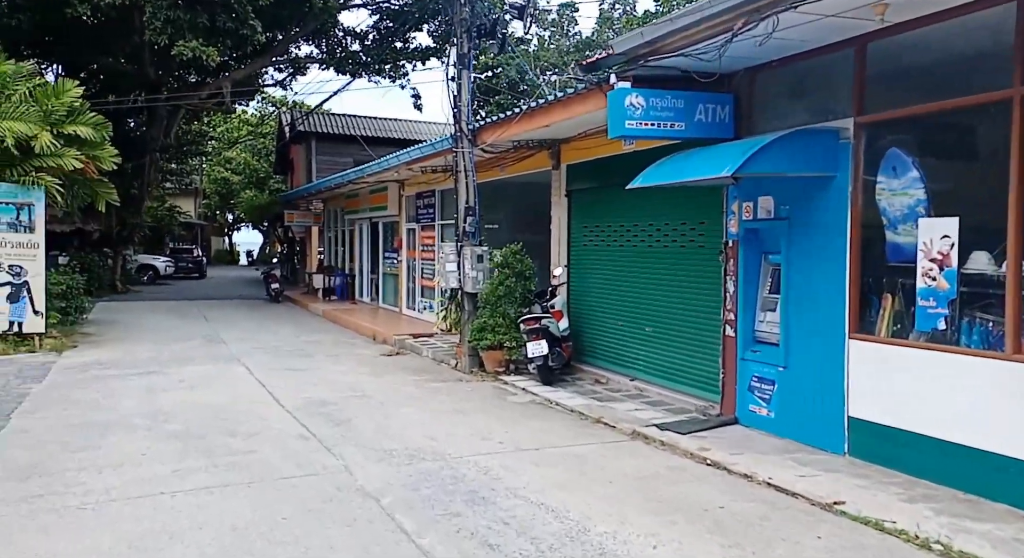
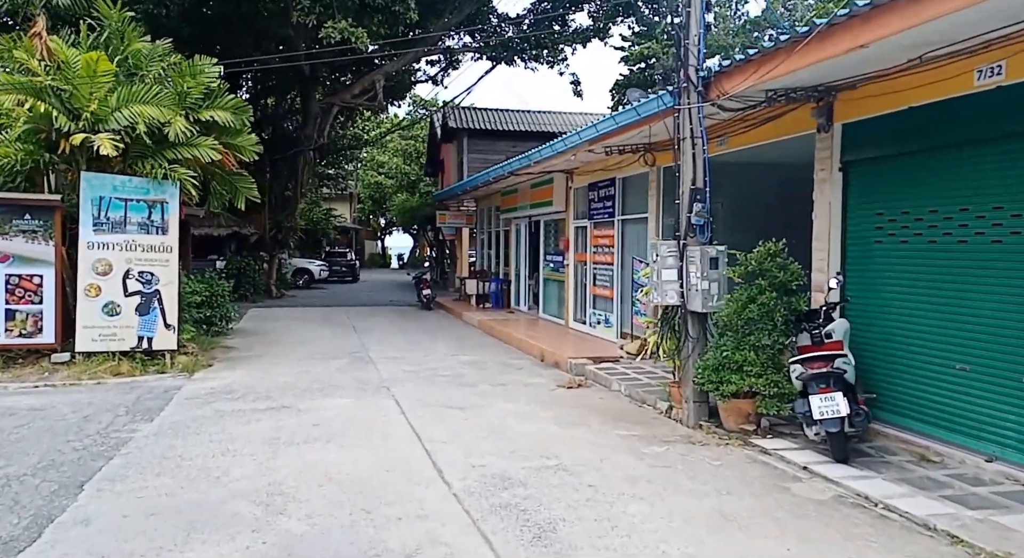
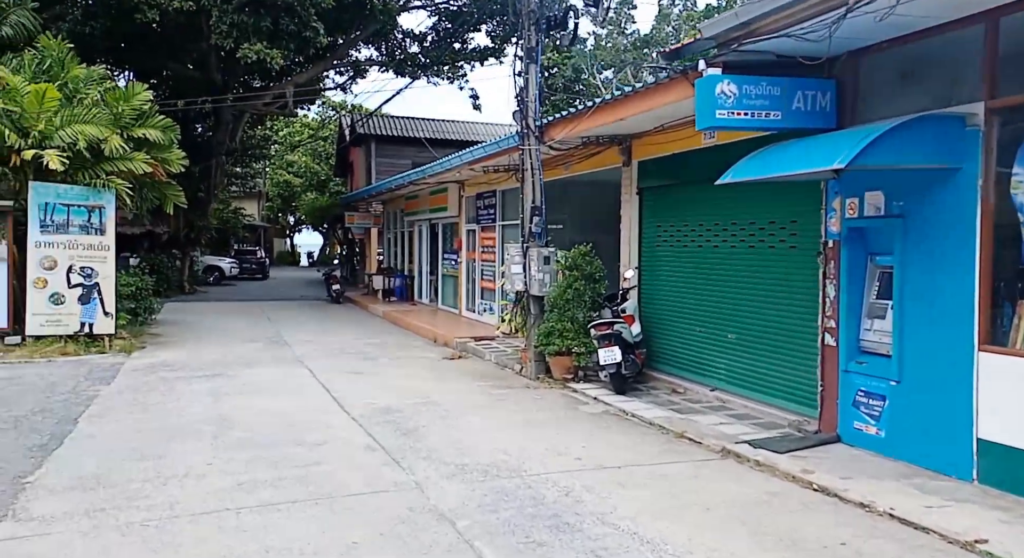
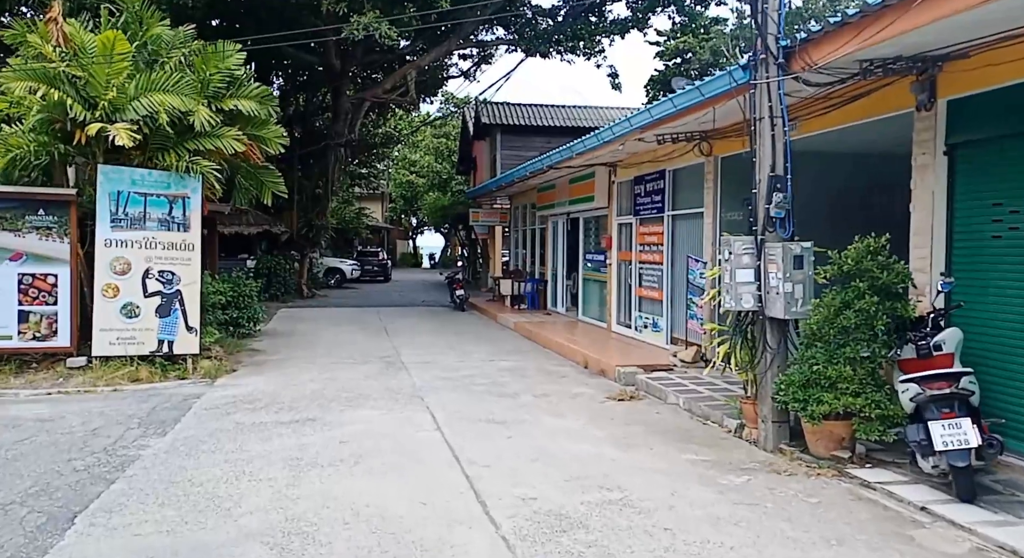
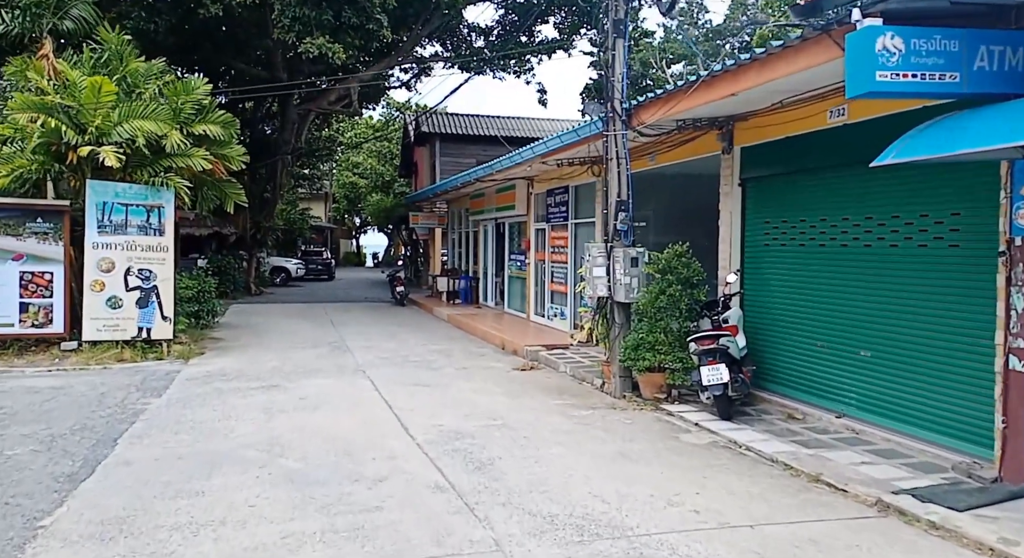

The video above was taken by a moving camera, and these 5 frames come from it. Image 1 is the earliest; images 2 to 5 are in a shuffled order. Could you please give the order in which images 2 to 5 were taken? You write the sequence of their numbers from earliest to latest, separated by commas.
3, 5, 2, 4
